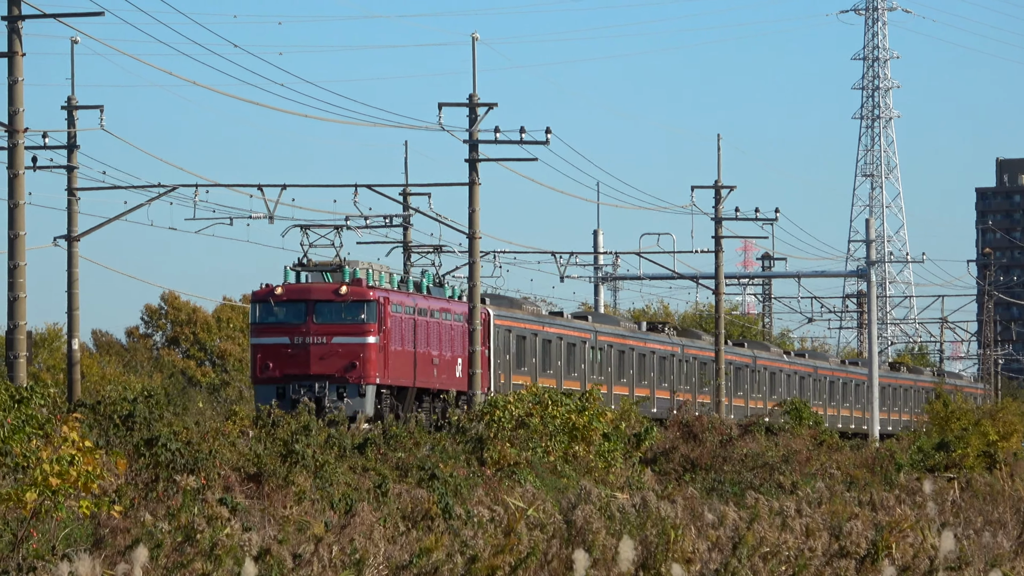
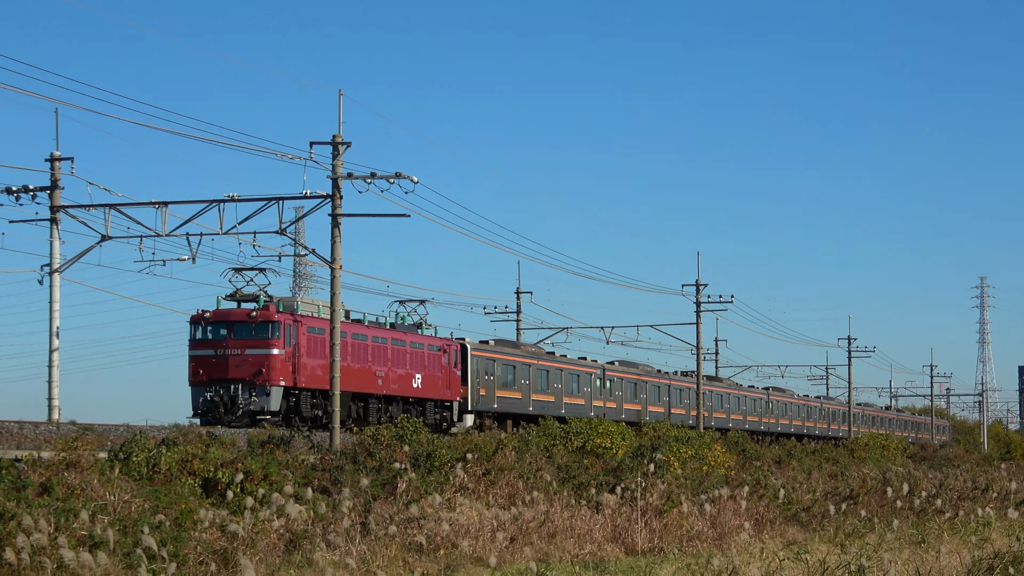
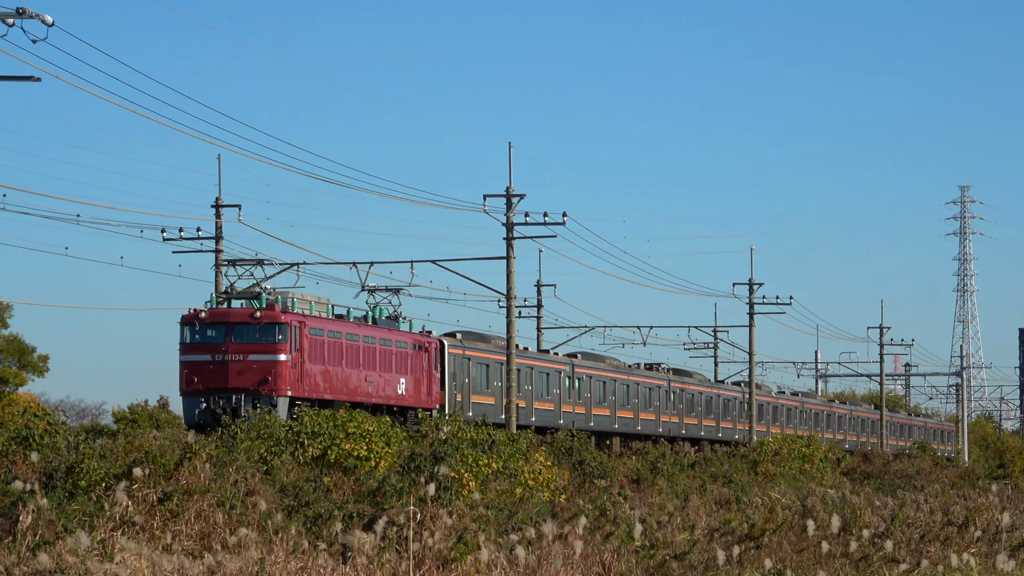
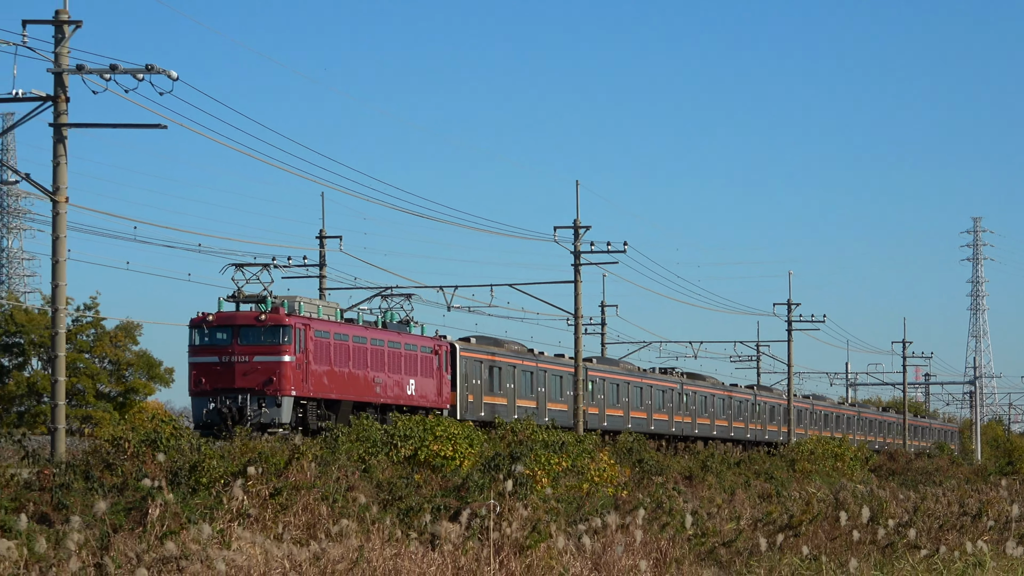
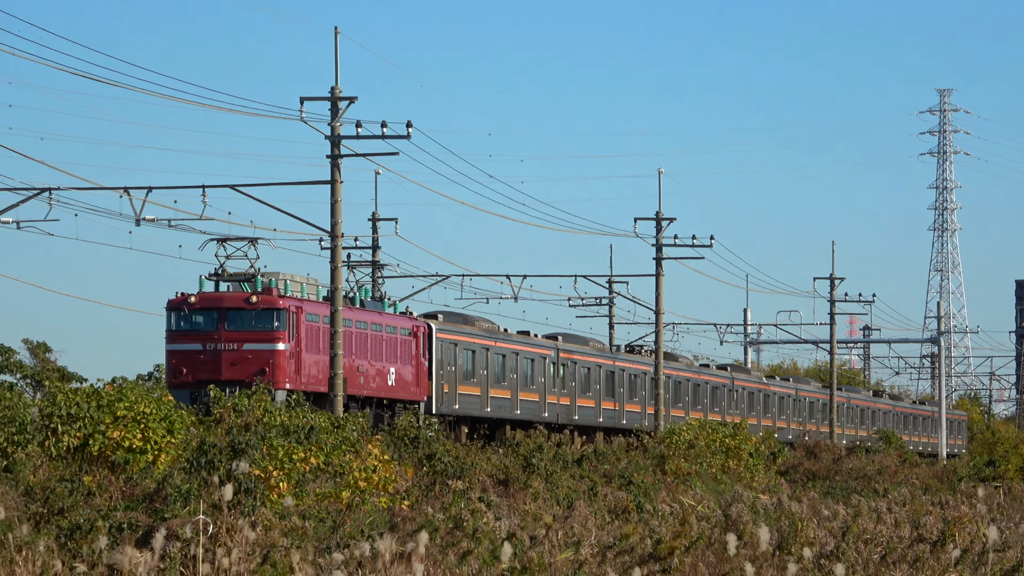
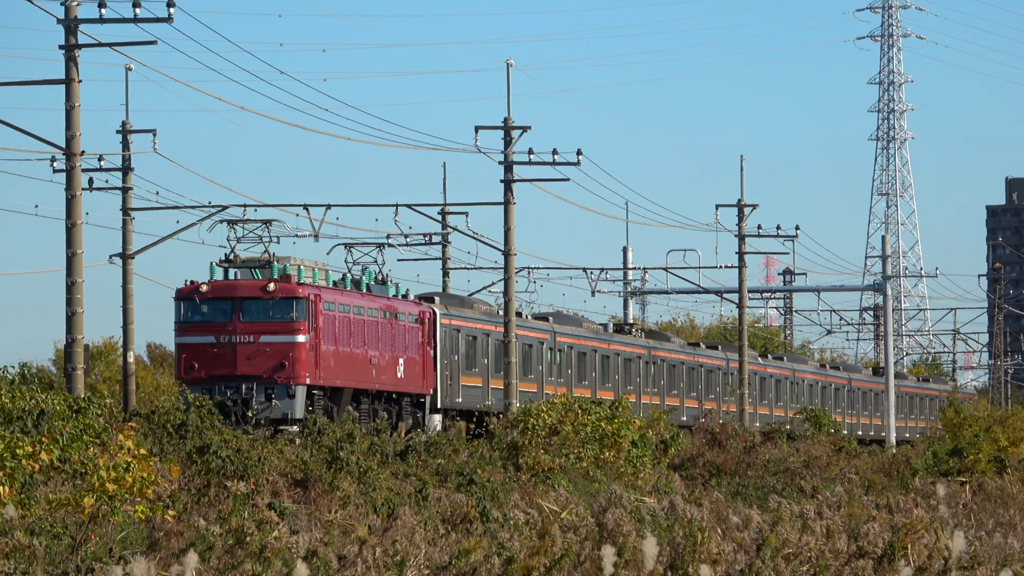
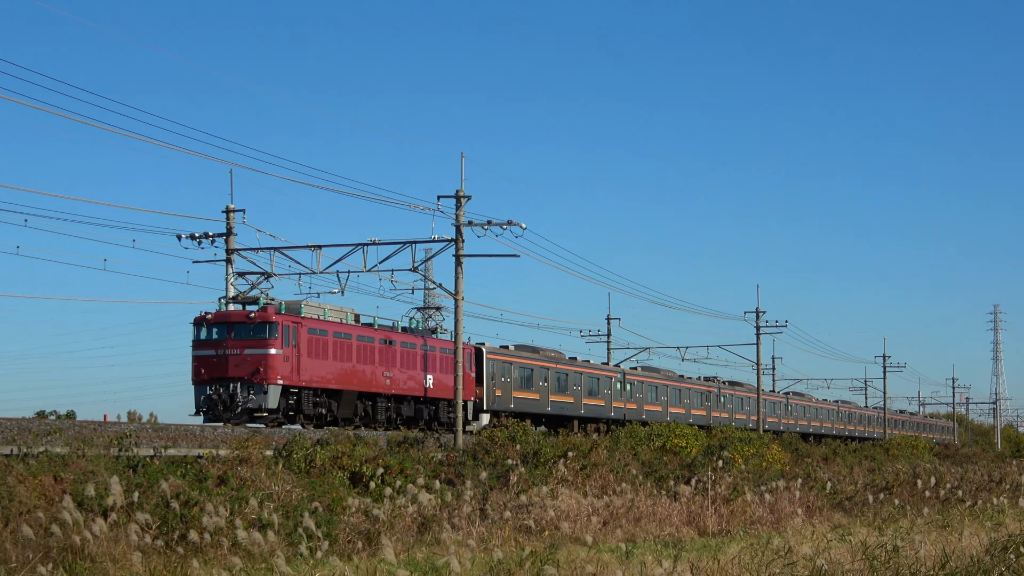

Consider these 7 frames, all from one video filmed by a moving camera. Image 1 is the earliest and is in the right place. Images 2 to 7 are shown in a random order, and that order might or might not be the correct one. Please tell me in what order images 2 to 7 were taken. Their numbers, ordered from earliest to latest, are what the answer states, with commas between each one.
6, 5, 3, 4, 2, 7
